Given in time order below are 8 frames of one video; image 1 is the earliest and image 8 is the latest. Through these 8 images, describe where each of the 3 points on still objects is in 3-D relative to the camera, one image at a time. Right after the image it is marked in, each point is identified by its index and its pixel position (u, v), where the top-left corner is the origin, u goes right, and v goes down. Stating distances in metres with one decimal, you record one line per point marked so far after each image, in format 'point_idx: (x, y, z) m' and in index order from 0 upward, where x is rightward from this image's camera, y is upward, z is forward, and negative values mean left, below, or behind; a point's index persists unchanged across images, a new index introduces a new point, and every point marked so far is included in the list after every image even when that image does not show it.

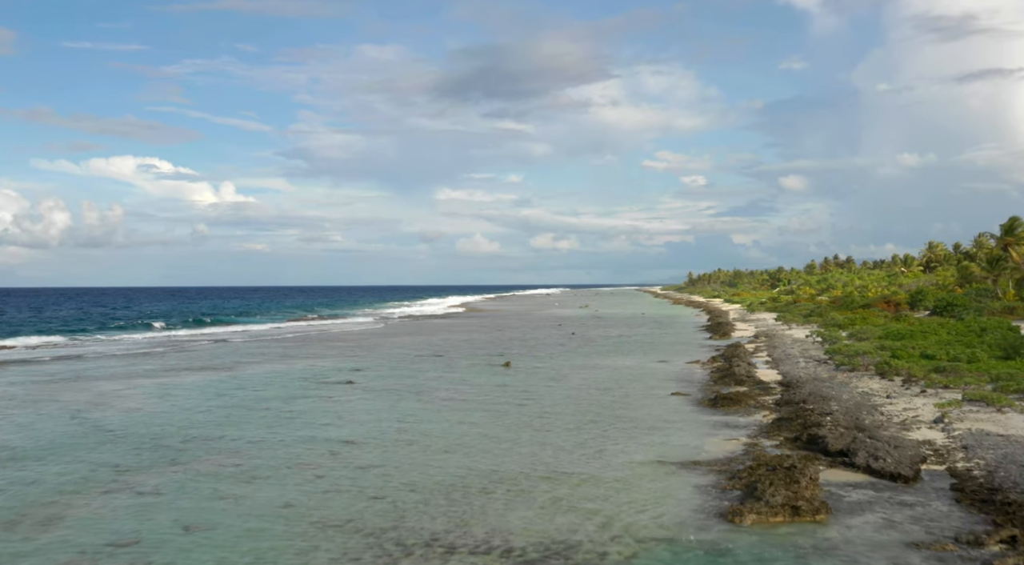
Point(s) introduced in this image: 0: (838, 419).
0: (+7.0, -2.9, +17.6) m
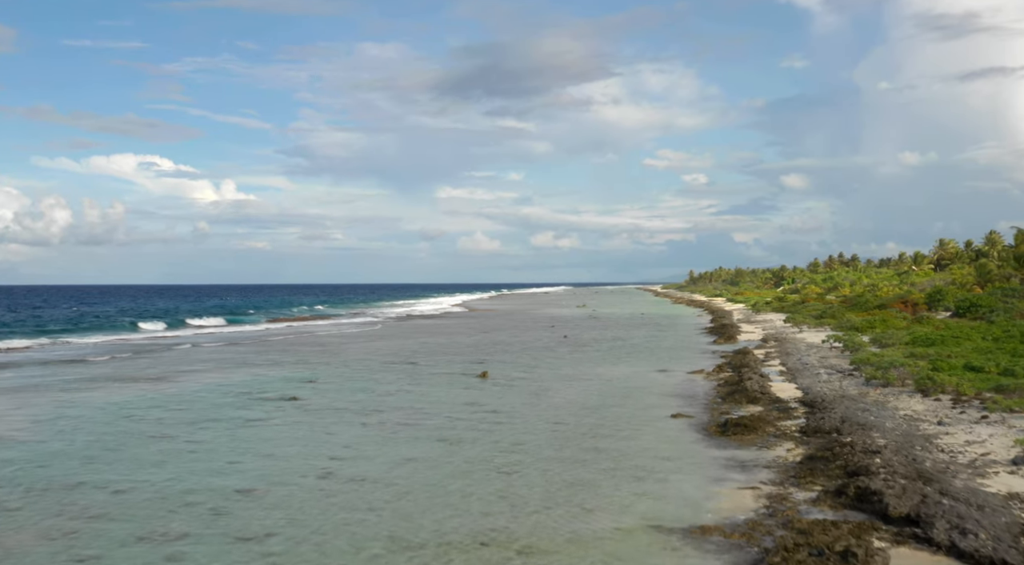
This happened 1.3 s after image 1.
0: (+6.2, -2.9, +13.3) m
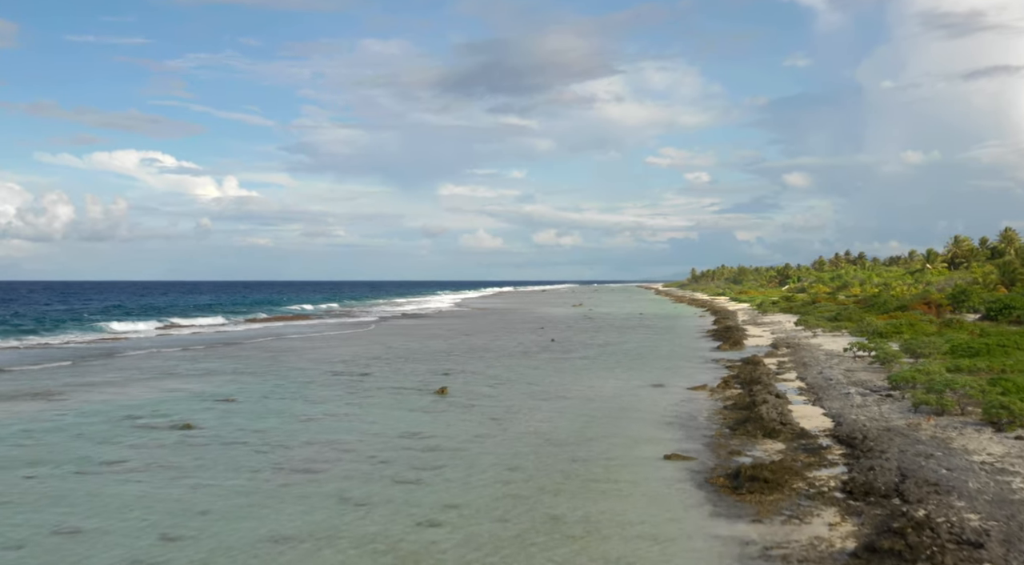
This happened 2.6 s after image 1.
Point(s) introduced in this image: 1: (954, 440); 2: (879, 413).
0: (+5.1, -2.9, +8.3) m
1: (+8.3, -3.0, +15.3) m
2: (+8.4, -3.0, +18.7) m
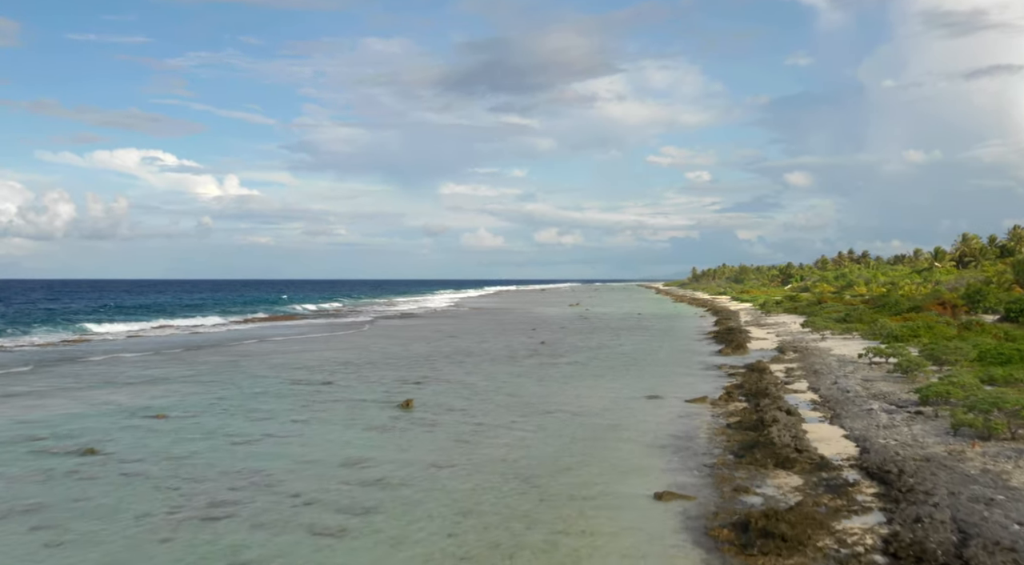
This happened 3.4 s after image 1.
0: (+4.3, -2.9, +5.3) m
1: (+7.6, -2.9, +12.4) m
2: (+7.7, -2.9, +15.8) m
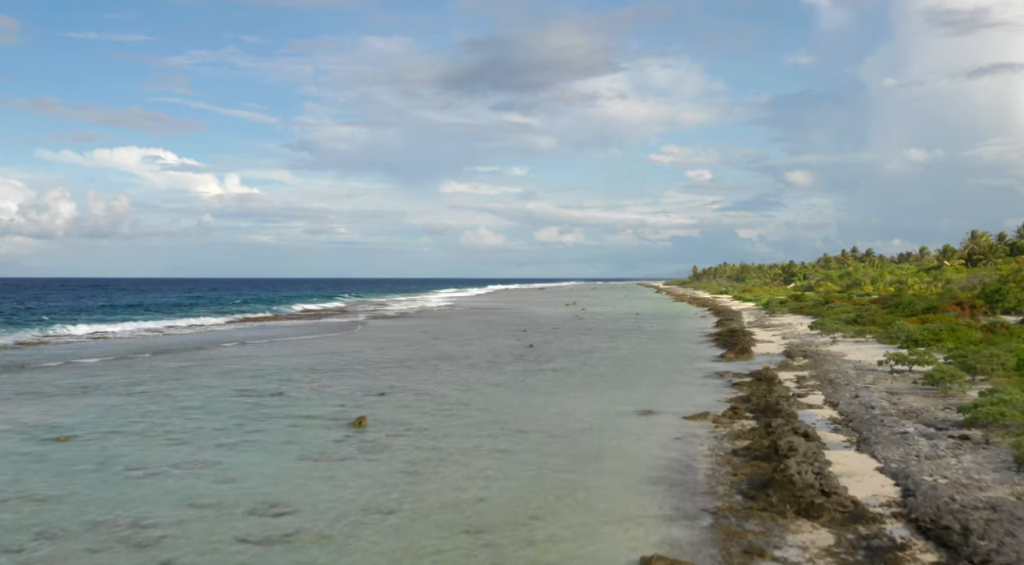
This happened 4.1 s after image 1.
0: (+3.6, -2.9, +2.2) m
1: (+6.9, -2.9, +9.3) m
2: (+7.0, -2.9, +12.7) m
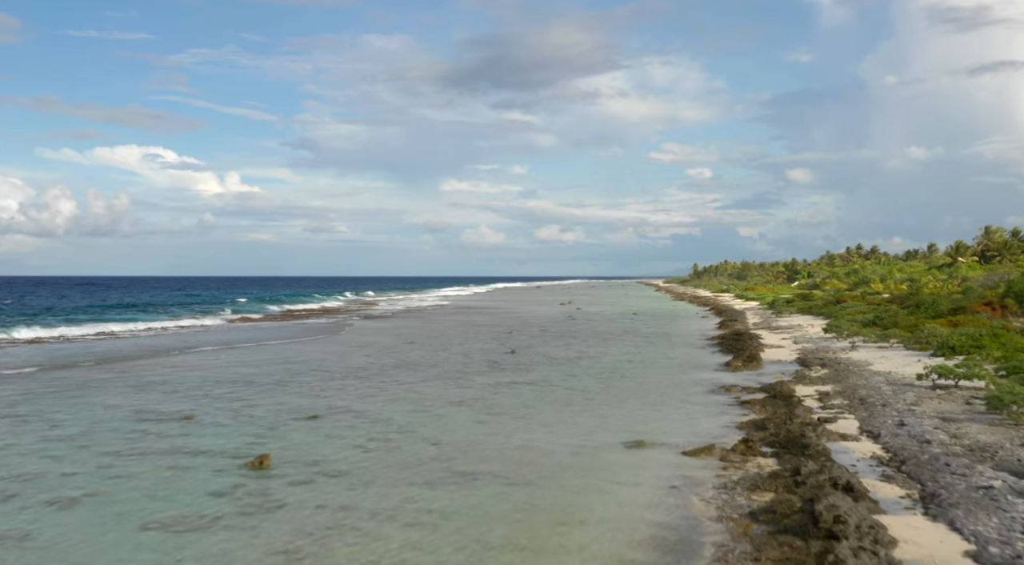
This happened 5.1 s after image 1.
0: (+2.7, -2.9, -2.1) m
1: (+6.0, -2.9, +5.0) m
2: (+6.1, -2.9, +8.3) m
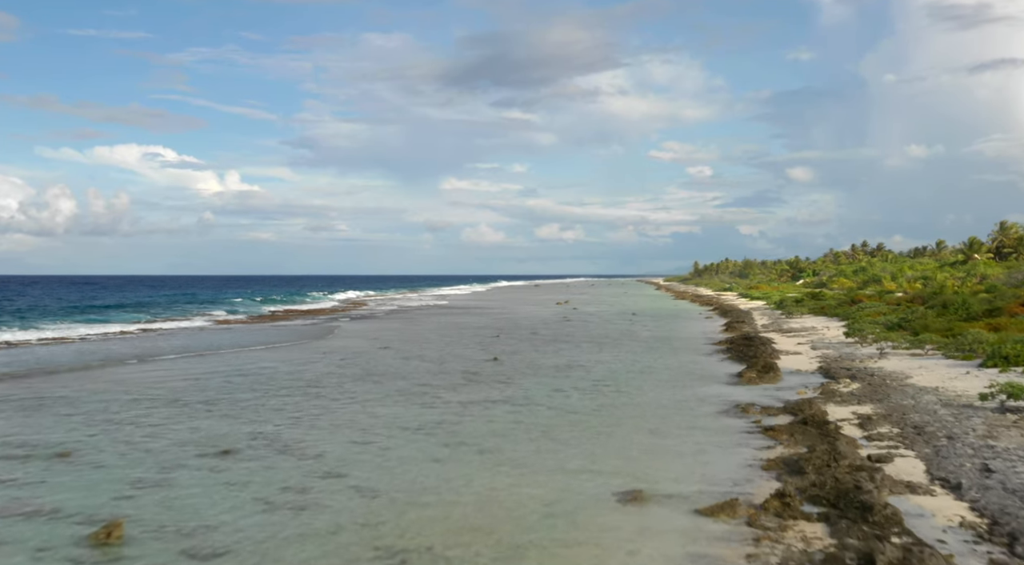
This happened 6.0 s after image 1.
0: (+2.0, -2.9, -6.1) m
1: (+5.3, -2.9, +0.9) m
2: (+5.4, -2.9, +4.3) m
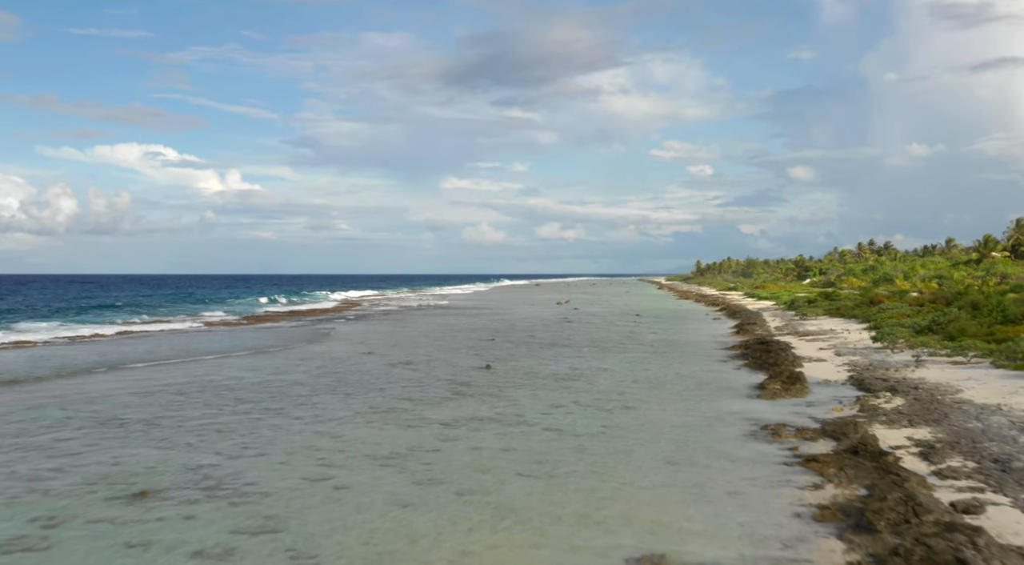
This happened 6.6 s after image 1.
0: (+1.8, -2.9, -9.1) m
1: (+5.1, -2.9, -2.1) m
2: (+5.2, -2.9, +1.3) m
